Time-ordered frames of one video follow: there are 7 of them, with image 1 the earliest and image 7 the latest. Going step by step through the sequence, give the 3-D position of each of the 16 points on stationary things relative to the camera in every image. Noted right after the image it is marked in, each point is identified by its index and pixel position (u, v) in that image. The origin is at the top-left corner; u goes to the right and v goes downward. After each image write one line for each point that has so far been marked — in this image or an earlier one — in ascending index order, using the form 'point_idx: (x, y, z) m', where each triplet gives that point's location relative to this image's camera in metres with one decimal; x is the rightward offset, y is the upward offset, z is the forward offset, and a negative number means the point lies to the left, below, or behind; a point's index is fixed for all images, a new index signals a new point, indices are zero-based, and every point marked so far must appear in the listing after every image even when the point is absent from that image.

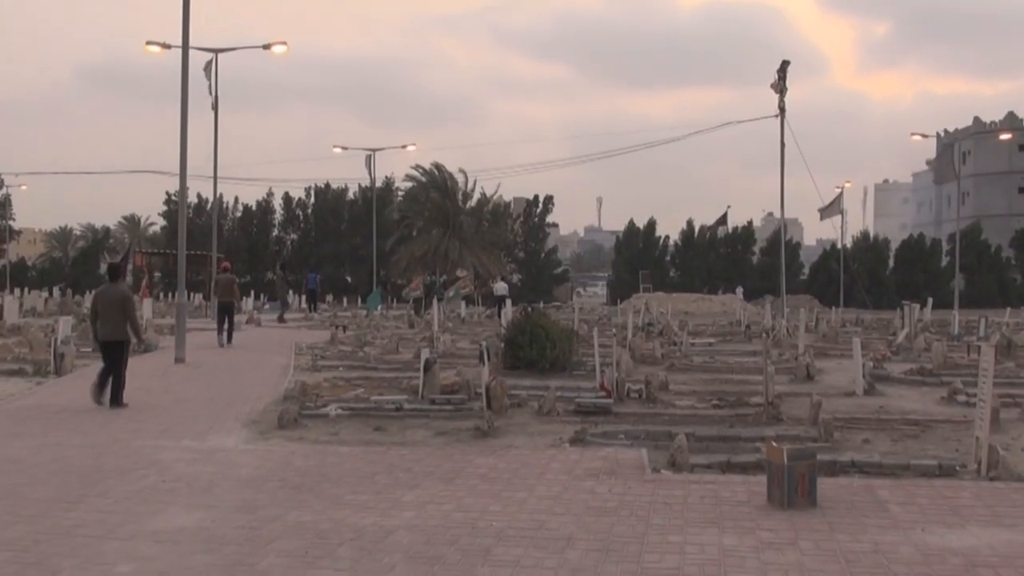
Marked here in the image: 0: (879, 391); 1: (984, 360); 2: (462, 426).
0: (+5.2, -1.5, +15.3) m
1: (+4.1, -0.6, +9.3) m
2: (-0.6, -1.6, +12.3) m
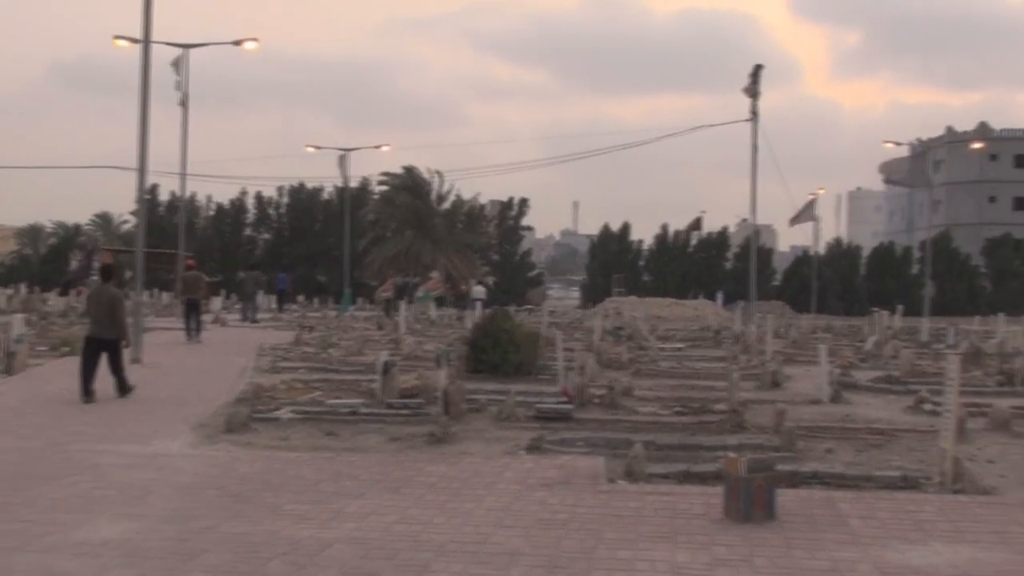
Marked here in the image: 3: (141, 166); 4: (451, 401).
0: (+4.6, -1.5, +15.0) m
1: (+3.7, -0.7, +9.0) m
2: (-1.0, -1.6, +11.9) m
3: (-6.8, +2.2, +19.8) m
4: (-0.7, -1.4, +12.9) m
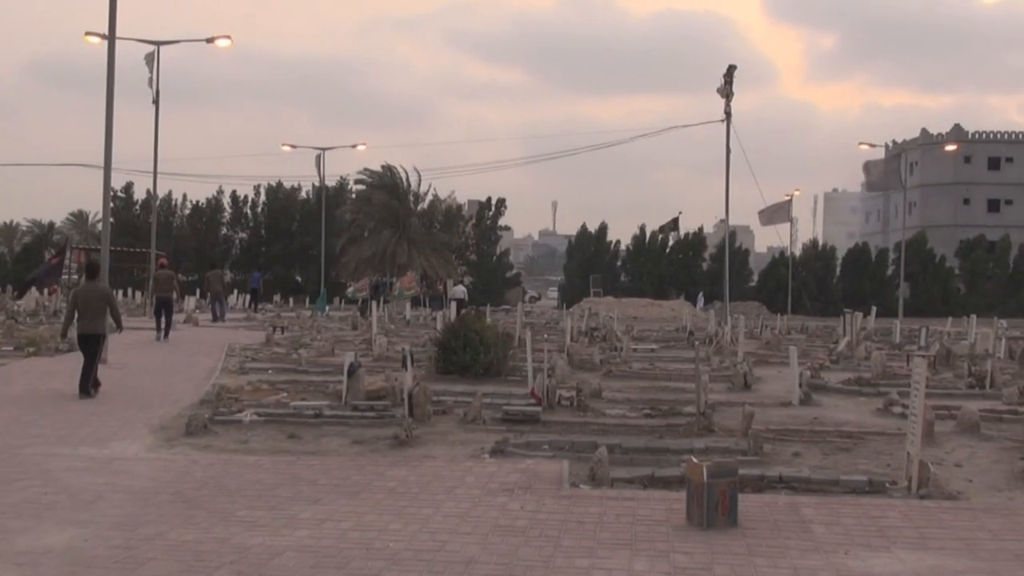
0: (+4.2, -1.6, +15.0) m
1: (+3.3, -0.7, +8.9) m
2: (-1.4, -1.6, +11.7) m
3: (-7.4, +2.2, +19.5) m
4: (-1.1, -1.4, +12.7) m
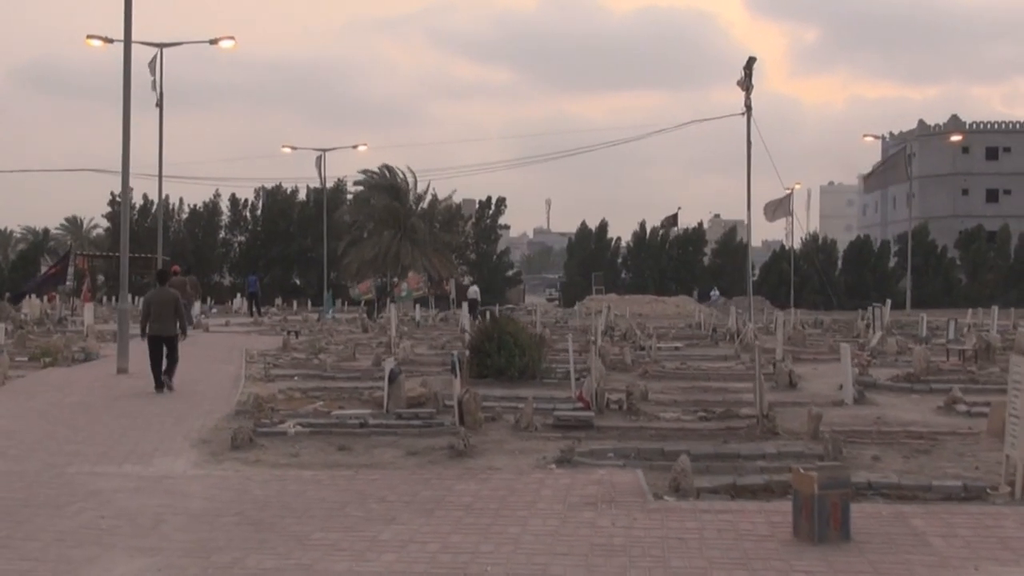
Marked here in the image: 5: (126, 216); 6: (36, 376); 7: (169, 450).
0: (+4.8, -1.5, +14.5) m
1: (+4.0, -0.7, +8.5) m
2: (-0.8, -1.6, +11.2) m
3: (-6.8, +2.1, +18.9) m
4: (-0.5, -1.4, +12.2) m
5: (-7.0, +1.3, +19.5) m
6: (-8.3, -1.5, +18.9) m
7: (-3.6, -1.7, +11.4) m
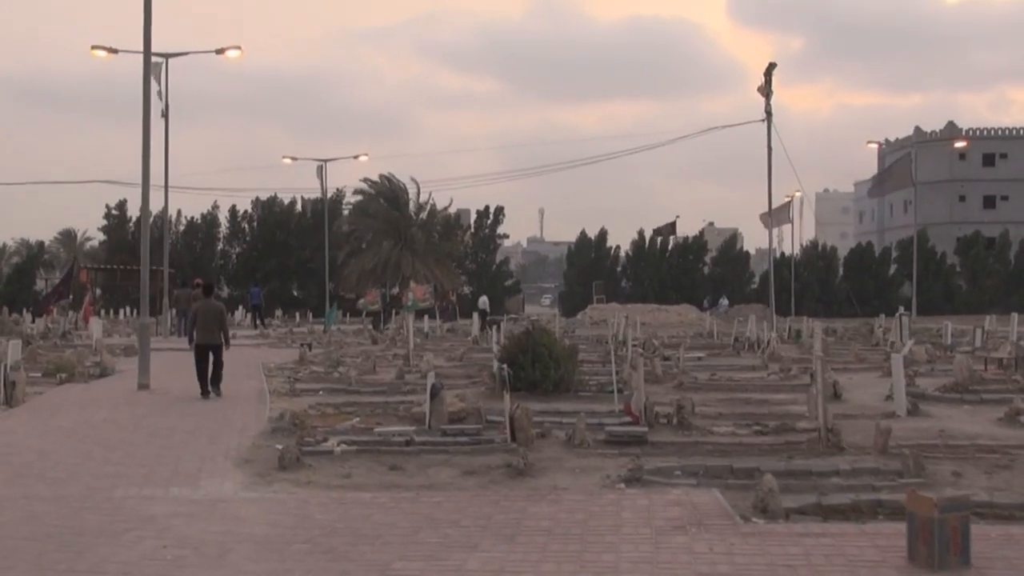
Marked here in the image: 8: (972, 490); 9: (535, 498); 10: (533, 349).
0: (+5.4, -1.6, +14.1) m
1: (+4.6, -0.7, +8.1) m
2: (-0.2, -1.8, +10.8) m
3: (-6.3, +1.8, +18.5) m
4: (+0.1, -1.5, +11.8) m
5: (-6.5, +1.1, +19.1) m
6: (-7.8, -1.8, +18.4) m
7: (-3.0, -1.8, +10.9) m
8: (+3.9, -1.7, +9.1) m
9: (+0.2, -1.8, +9.1) m
10: (+0.3, -1.0, +17.2) m
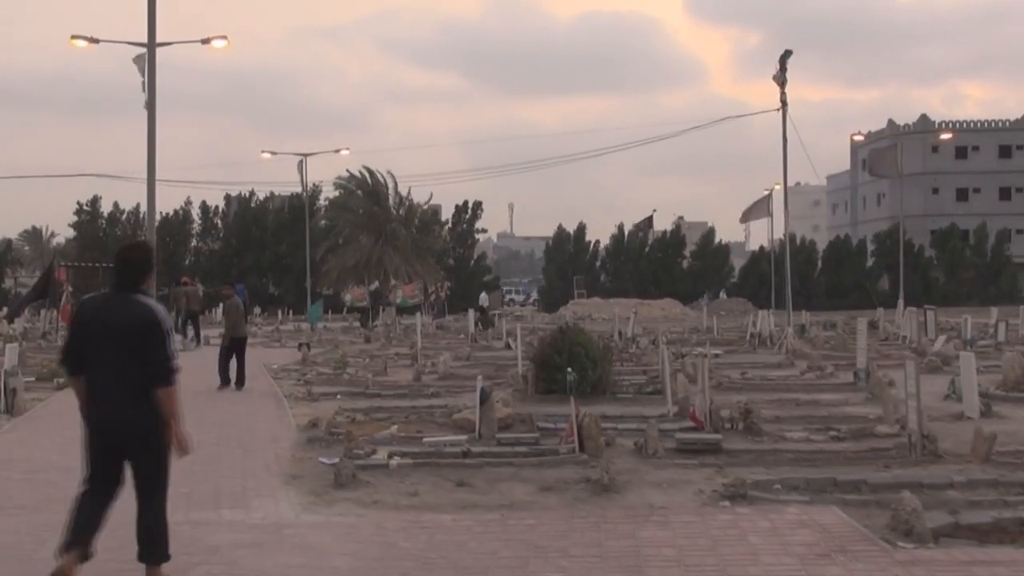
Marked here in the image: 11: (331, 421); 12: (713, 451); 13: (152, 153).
0: (+6.0, -1.5, +13.4) m
1: (+5.3, -0.7, +7.3) m
2: (+0.5, -1.7, +9.9) m
3: (-5.9, +1.8, +17.4) m
4: (+0.7, -1.5, +10.9) m
5: (-6.0, +1.1, +18.0) m
6: (-7.3, -1.8, +17.3) m
7: (-2.3, -1.9, +9.9) m
8: (+4.6, -1.7, +8.3) m
9: (+0.9, -1.8, +8.2) m
10: (+0.9, -0.9, +16.3) m
11: (-2.4, -1.7, +13.9) m
12: (+2.1, -1.7, +11.1) m
13: (-5.5, +2.1, +16.7) m
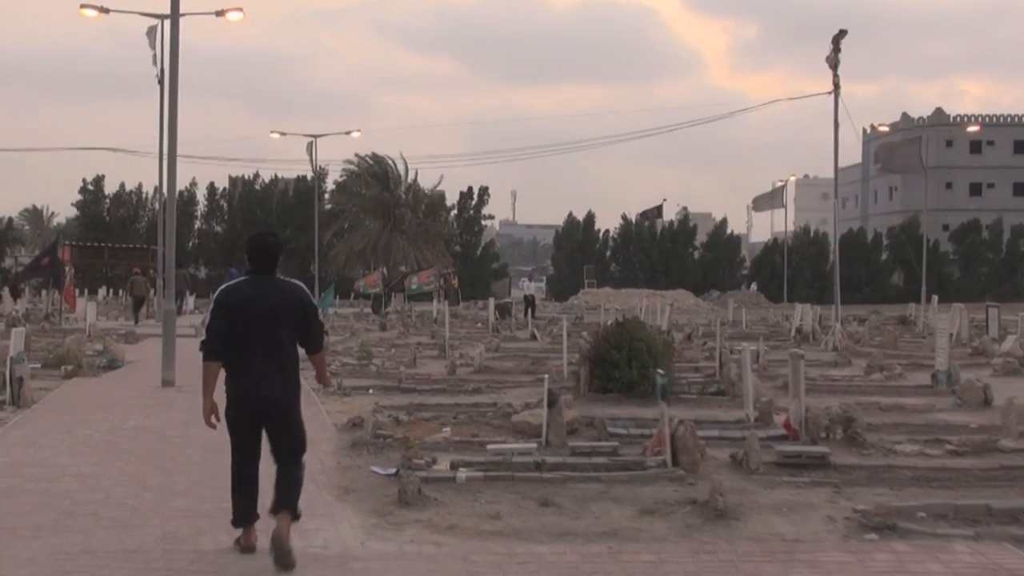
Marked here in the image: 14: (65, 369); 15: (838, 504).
0: (+6.7, -1.5, +12.0) m
1: (+6.1, -0.7, +5.9) m
2: (+1.2, -1.7, +8.5) m
3: (-5.1, +2.1, +16.0) m
4: (+1.5, -1.4, +9.5) m
5: (-5.2, +1.3, +16.6) m
6: (-6.6, -1.5, +15.9) m
7: (-1.6, -1.7, +8.5) m
8: (+5.4, -1.7, +7.0) m
9: (+1.7, -1.7, +6.8) m
10: (+1.6, -0.8, +14.9) m
11: (-1.7, -1.5, +12.5) m
12: (+2.8, -1.6, +9.7) m
13: (-4.7, +2.4, +15.3) m
14: (-7.6, -1.4, +18.4) m
15: (+2.5, -1.6, +8.3) m
